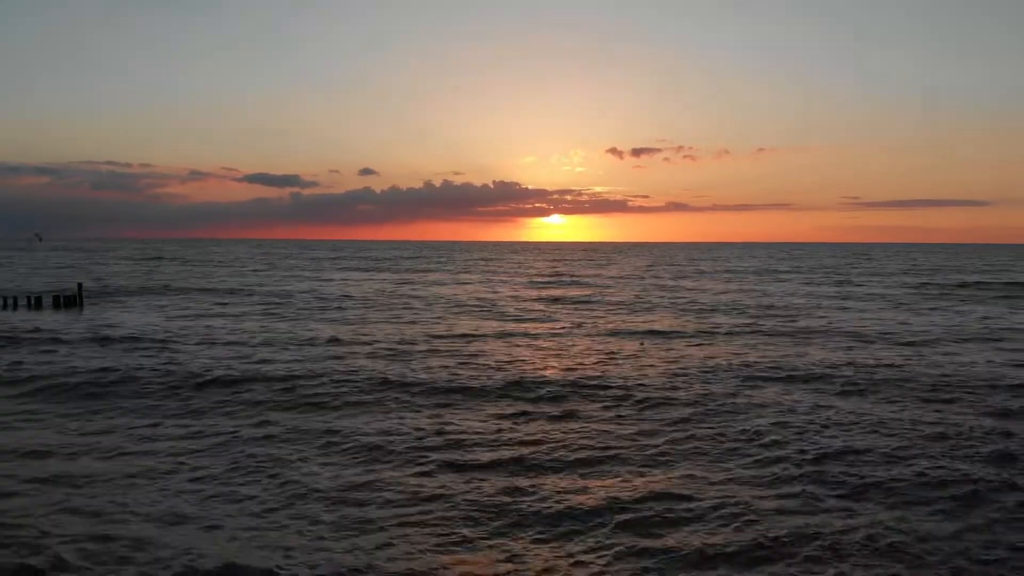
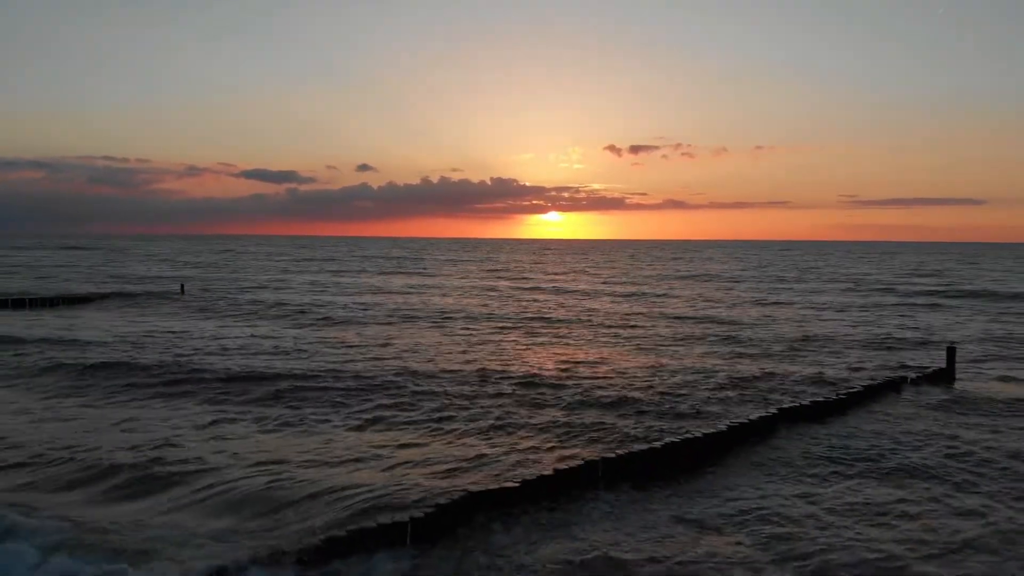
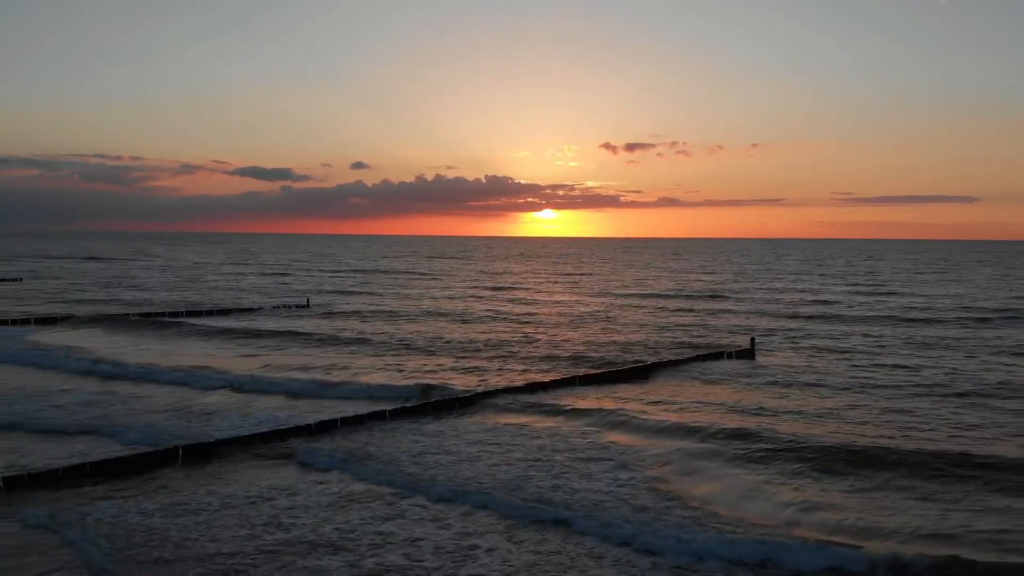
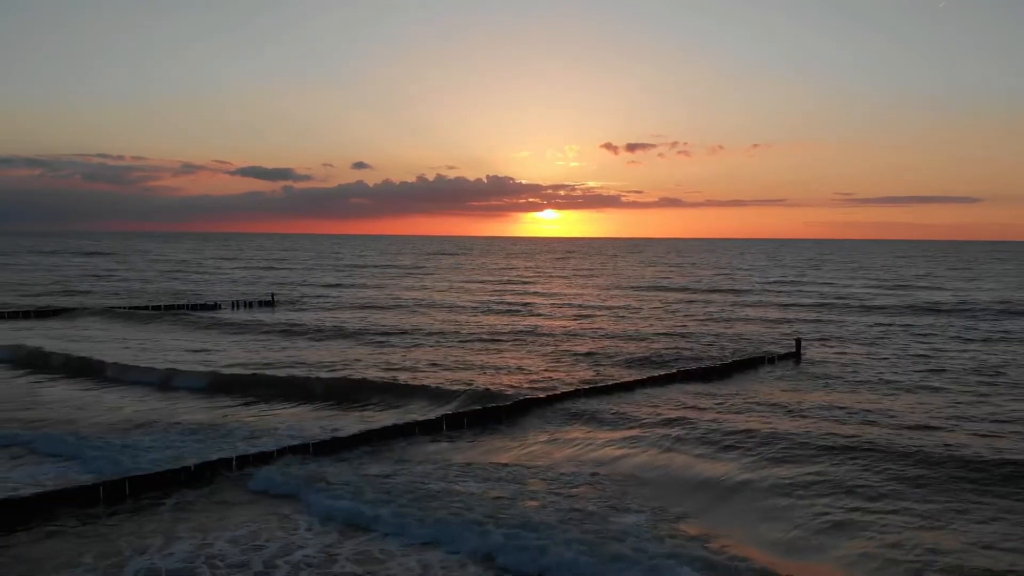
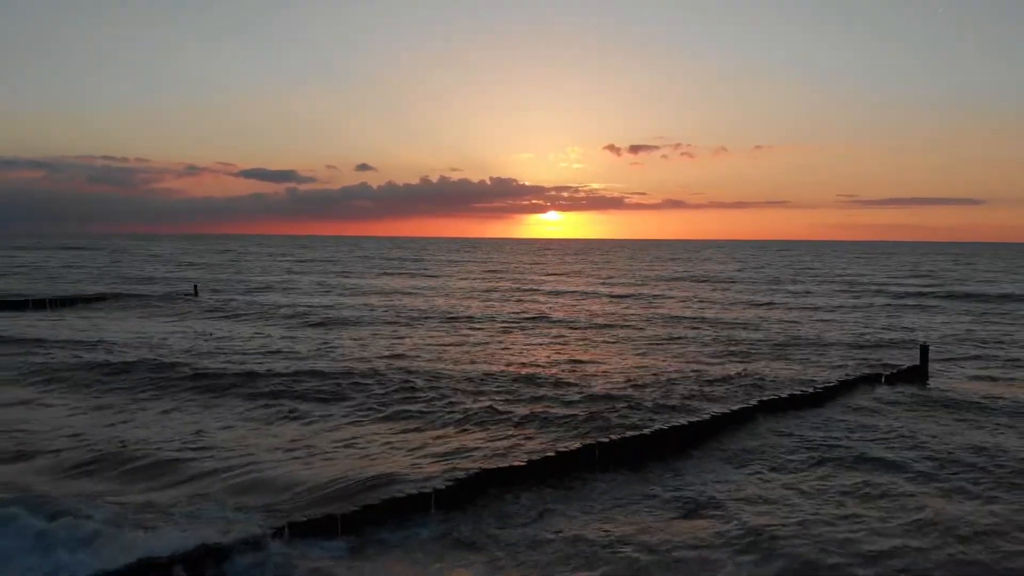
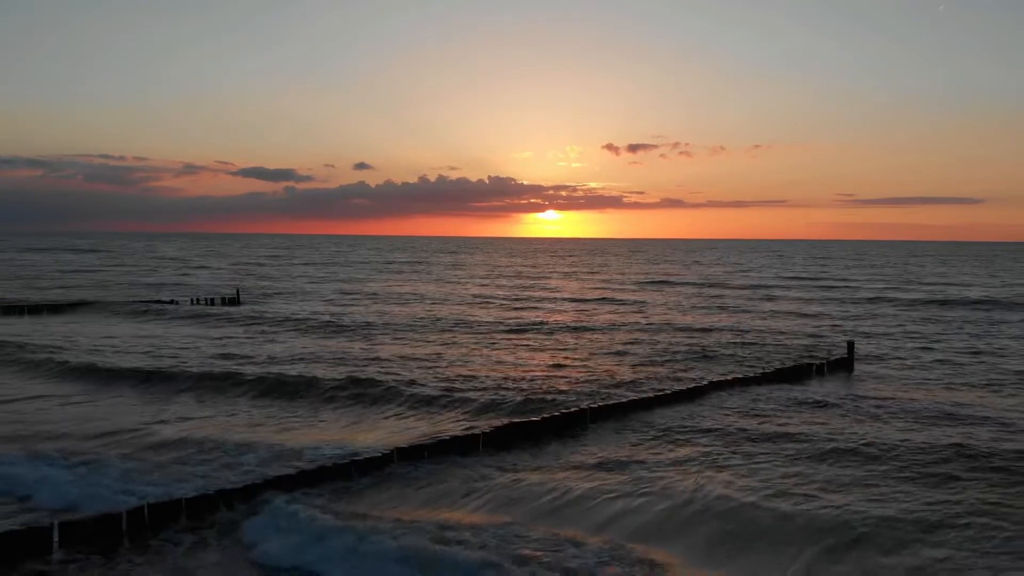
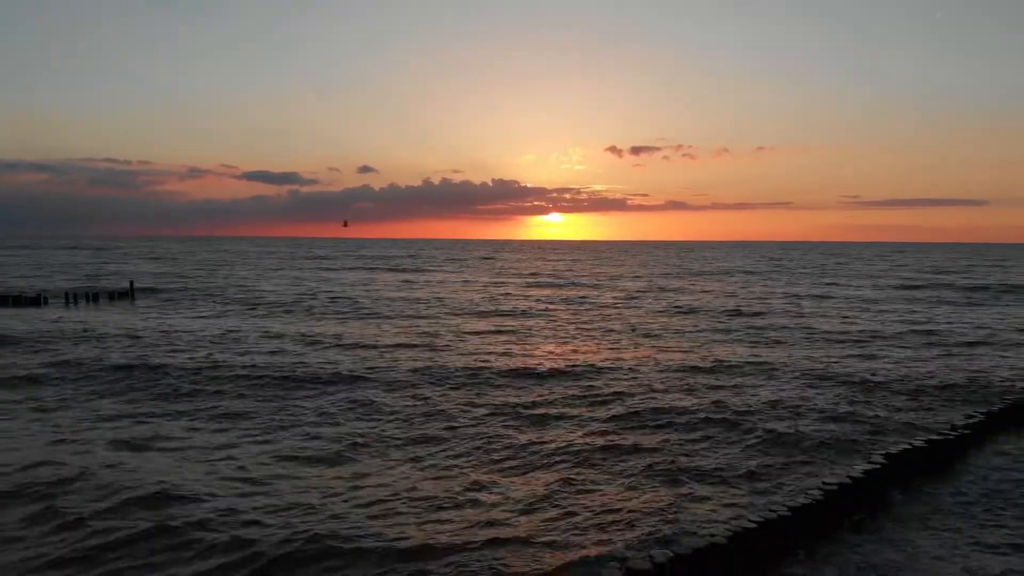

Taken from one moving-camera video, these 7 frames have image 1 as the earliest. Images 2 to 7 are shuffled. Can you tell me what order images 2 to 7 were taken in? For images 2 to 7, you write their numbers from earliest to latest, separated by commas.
7, 2, 5, 6, 4, 3
